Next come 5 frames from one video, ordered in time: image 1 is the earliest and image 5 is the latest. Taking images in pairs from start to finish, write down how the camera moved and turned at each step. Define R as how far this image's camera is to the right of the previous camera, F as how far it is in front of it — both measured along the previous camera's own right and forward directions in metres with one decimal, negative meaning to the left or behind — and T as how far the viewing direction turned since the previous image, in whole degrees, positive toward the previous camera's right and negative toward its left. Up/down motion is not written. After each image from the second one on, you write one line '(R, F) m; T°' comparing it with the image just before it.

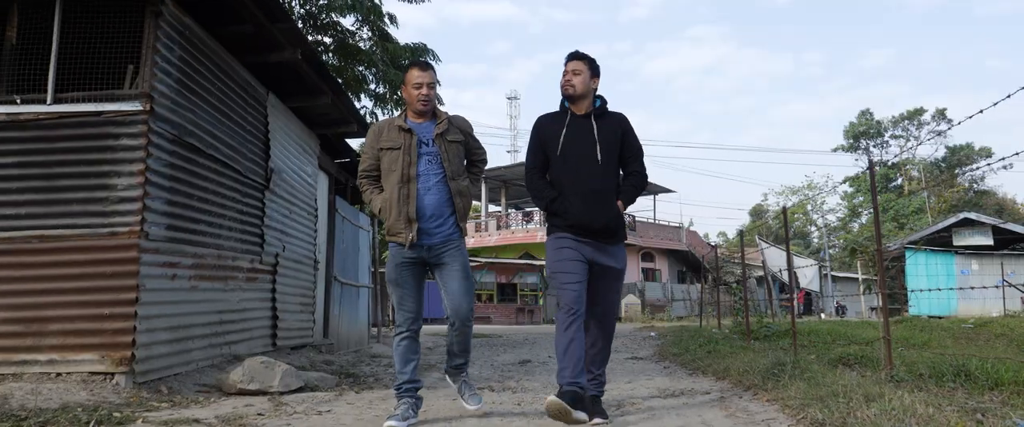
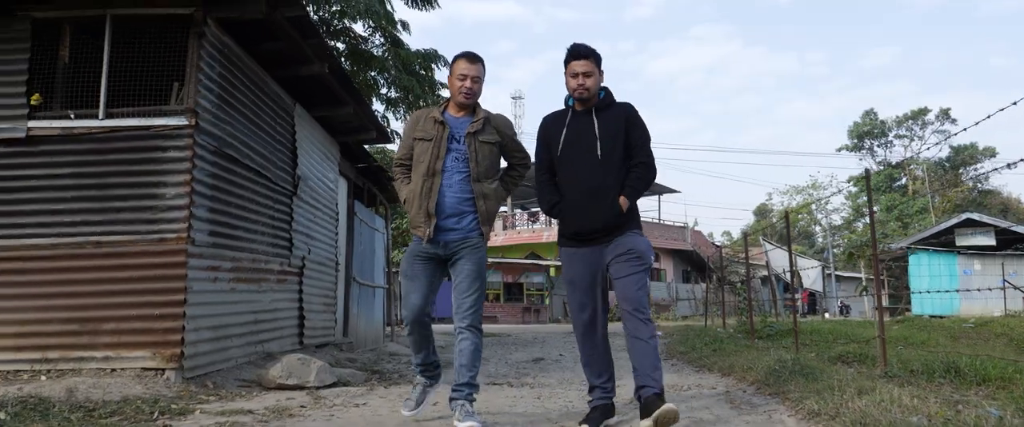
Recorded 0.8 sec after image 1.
(-0.1, -0.4) m; 0°
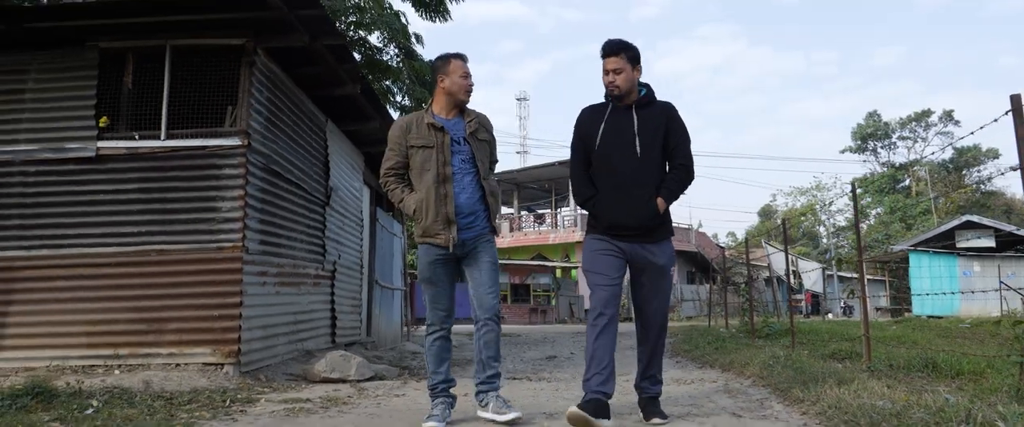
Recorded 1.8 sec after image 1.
(-0.1, -0.6) m; 0°
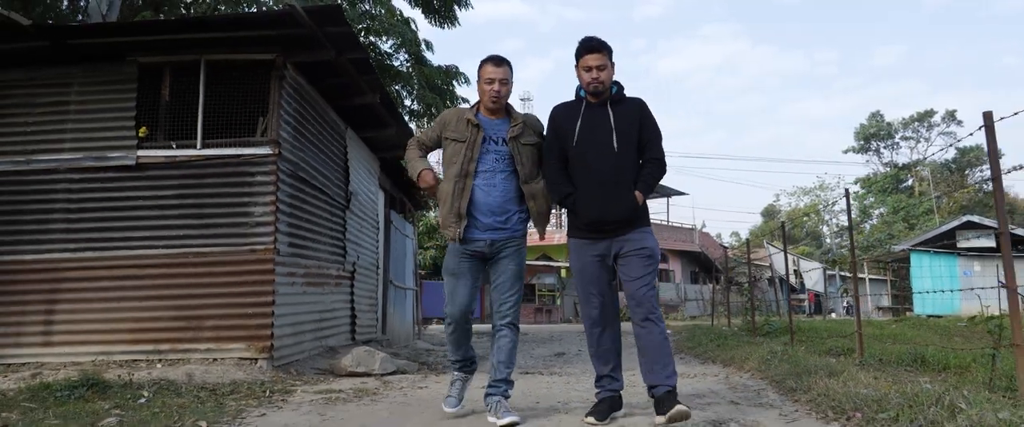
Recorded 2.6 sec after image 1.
(-0.1, -0.4) m; 0°
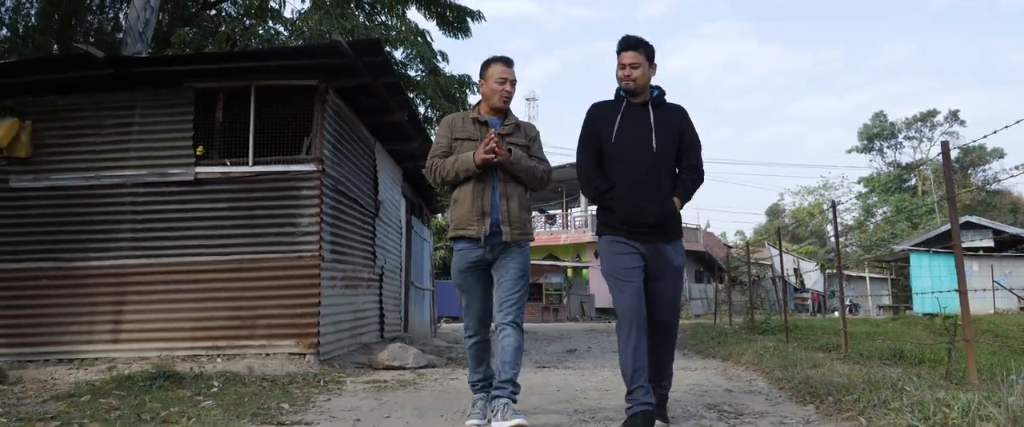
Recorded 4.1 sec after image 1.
(-0.1, -0.7) m; 0°
